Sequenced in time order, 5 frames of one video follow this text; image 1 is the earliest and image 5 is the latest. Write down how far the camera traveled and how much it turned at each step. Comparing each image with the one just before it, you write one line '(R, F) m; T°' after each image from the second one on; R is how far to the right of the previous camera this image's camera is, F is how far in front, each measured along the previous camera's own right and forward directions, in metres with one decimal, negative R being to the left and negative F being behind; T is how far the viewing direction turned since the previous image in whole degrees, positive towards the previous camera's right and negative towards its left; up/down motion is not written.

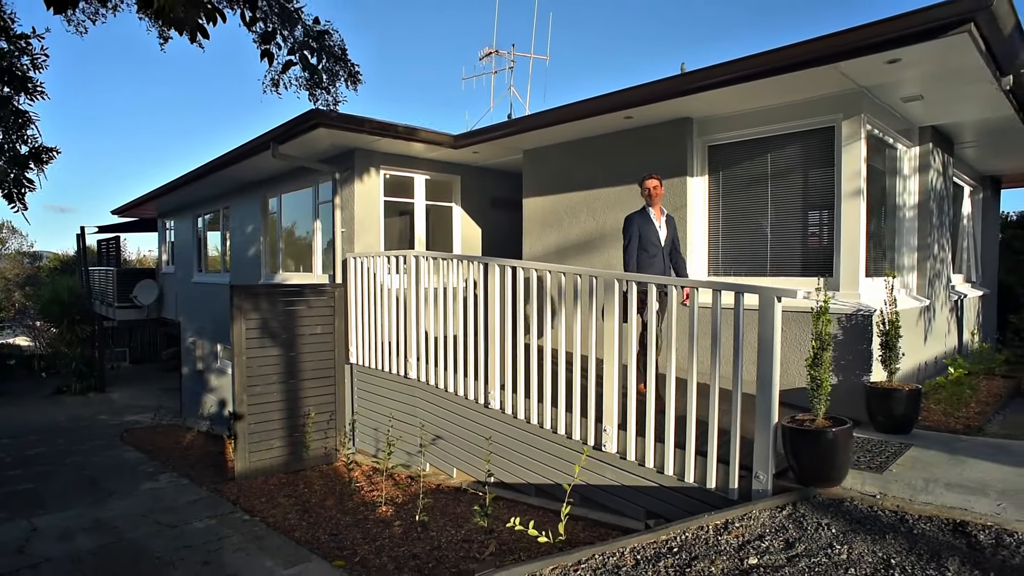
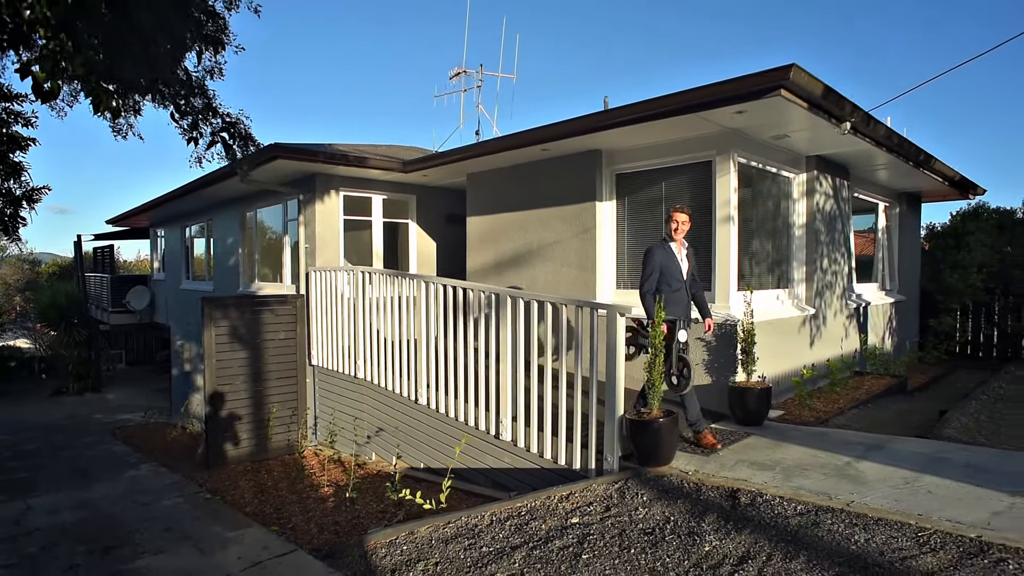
(+0.8, -0.9) m; 0°
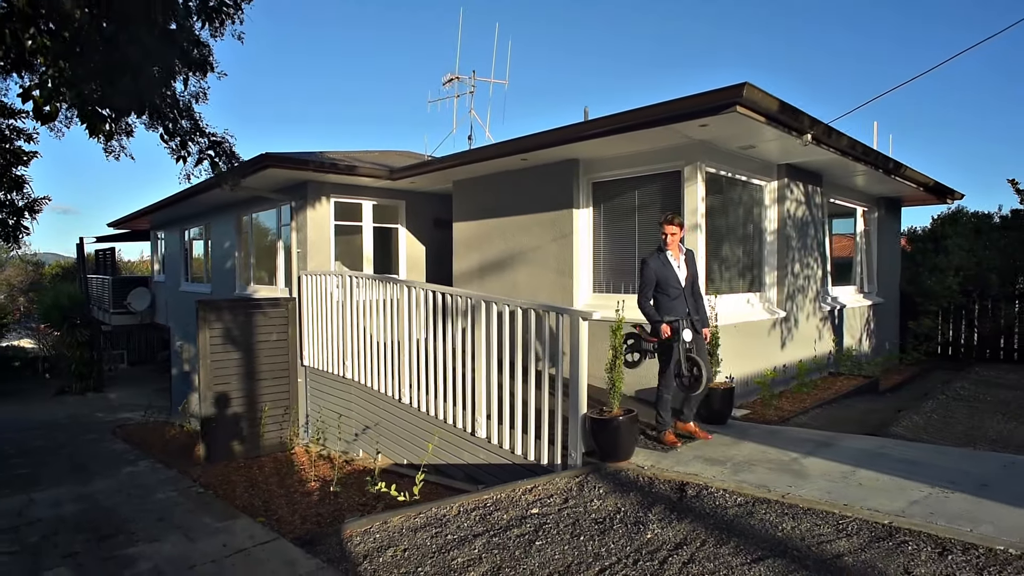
(+0.3, -0.3) m; 0°
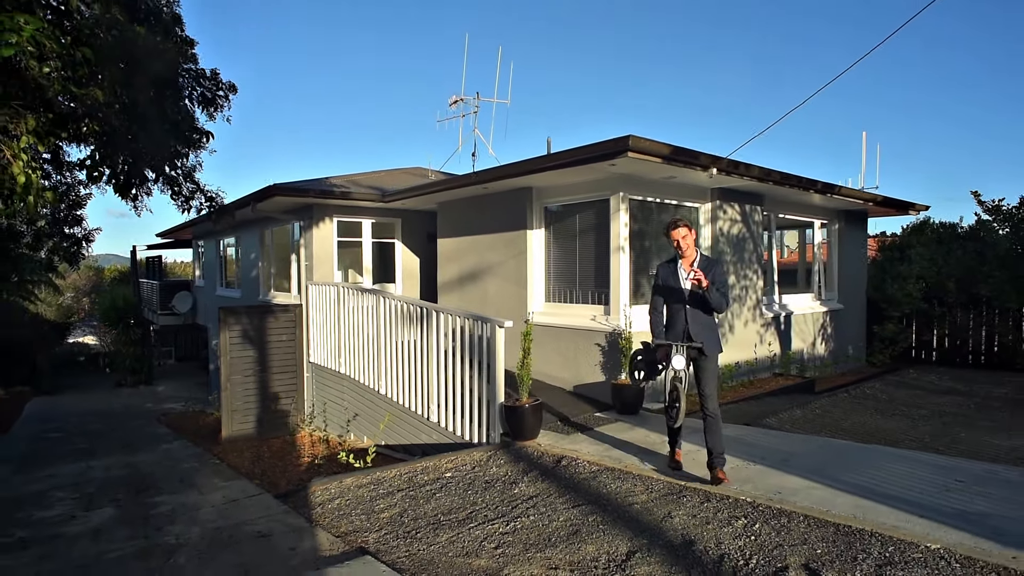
(+1.1, -1.2) m; -4°
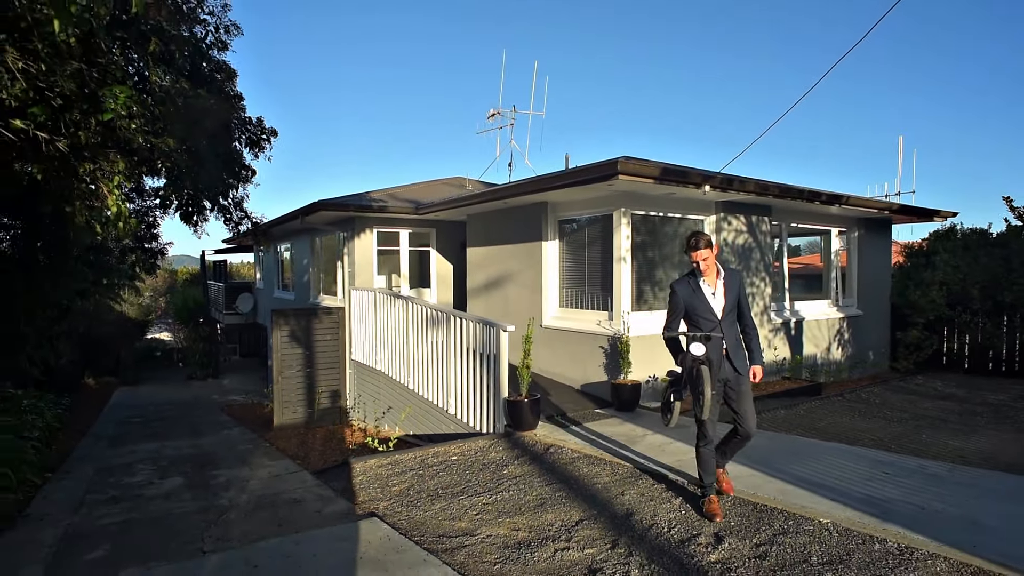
(+0.6, -0.8) m; -5°
